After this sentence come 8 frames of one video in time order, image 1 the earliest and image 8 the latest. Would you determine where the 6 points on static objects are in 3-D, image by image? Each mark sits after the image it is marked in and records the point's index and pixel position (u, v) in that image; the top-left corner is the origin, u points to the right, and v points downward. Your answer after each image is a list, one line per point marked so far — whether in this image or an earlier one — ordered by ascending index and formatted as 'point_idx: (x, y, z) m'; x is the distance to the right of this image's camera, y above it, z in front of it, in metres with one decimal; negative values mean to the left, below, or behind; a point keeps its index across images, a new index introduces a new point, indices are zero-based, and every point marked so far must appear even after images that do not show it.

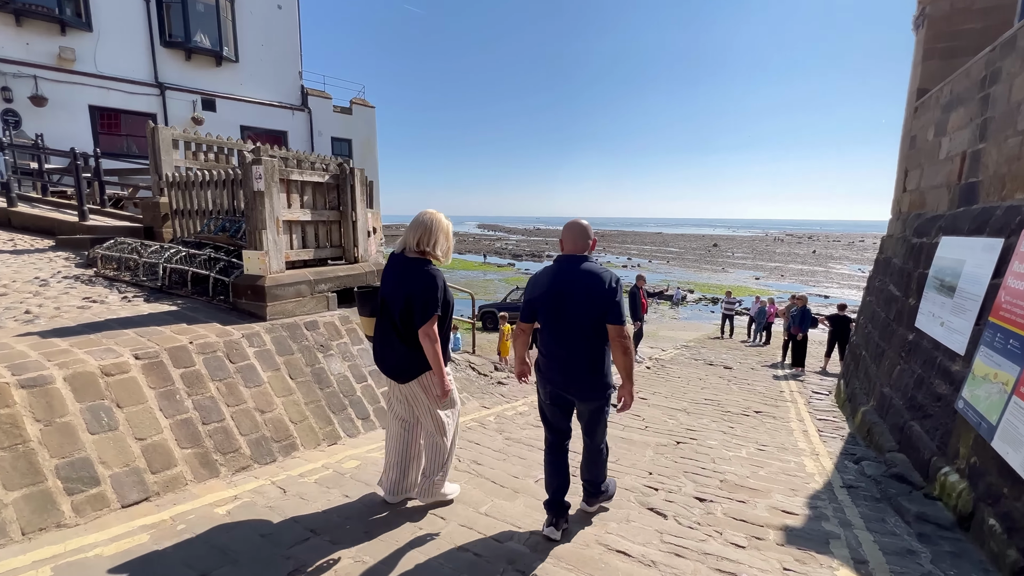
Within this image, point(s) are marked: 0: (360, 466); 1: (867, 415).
0: (-1.2, -1.4, +3.5) m
1: (+4.2, -1.5, +5.3) m
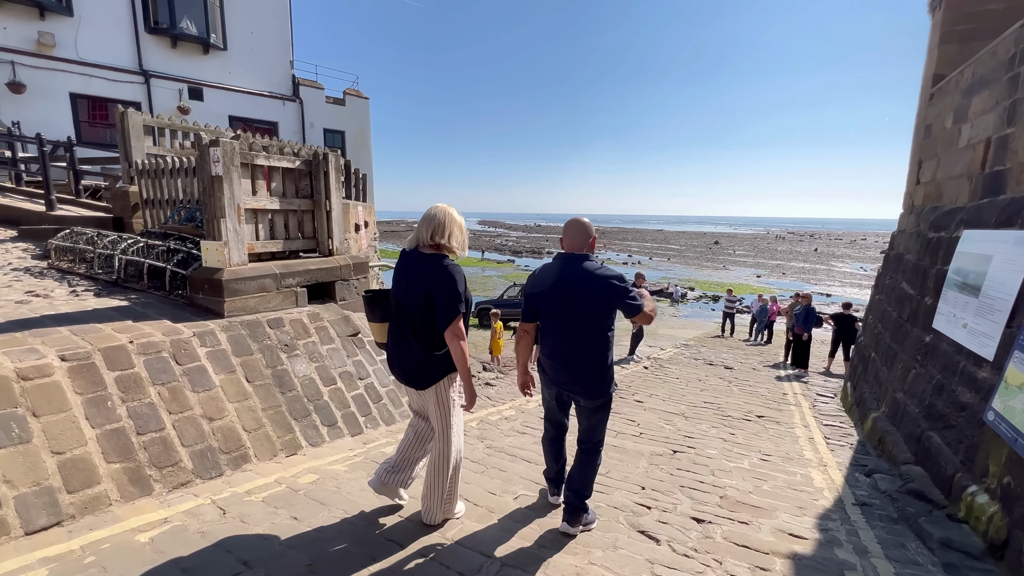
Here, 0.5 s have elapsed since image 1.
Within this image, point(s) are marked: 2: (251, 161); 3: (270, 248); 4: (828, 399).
0: (-1.3, -1.3, +3.1) m
1: (+4.1, -1.5, +5.0) m
2: (-2.5, +1.2, +4.3) m
3: (-2.4, +0.4, +4.5) m
4: (+5.3, -1.9, +7.5) m
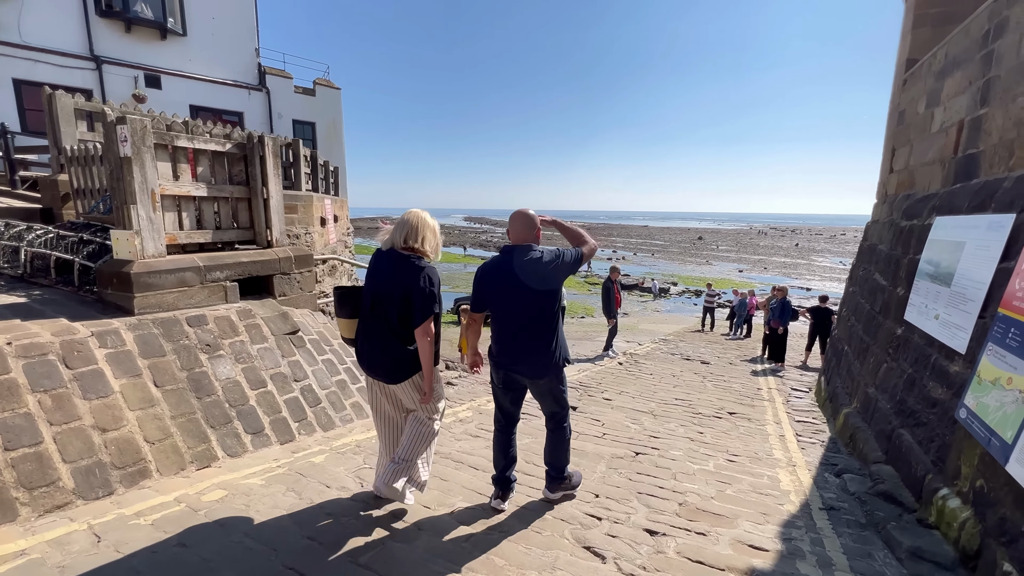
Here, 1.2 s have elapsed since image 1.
0: (-1.7, -1.3, +2.7) m
1: (+3.6, -1.4, +4.8) m
2: (-3.0, +1.3, +3.9) m
3: (-2.9, +0.4, +4.1) m
4: (+4.7, -1.7, +7.4) m
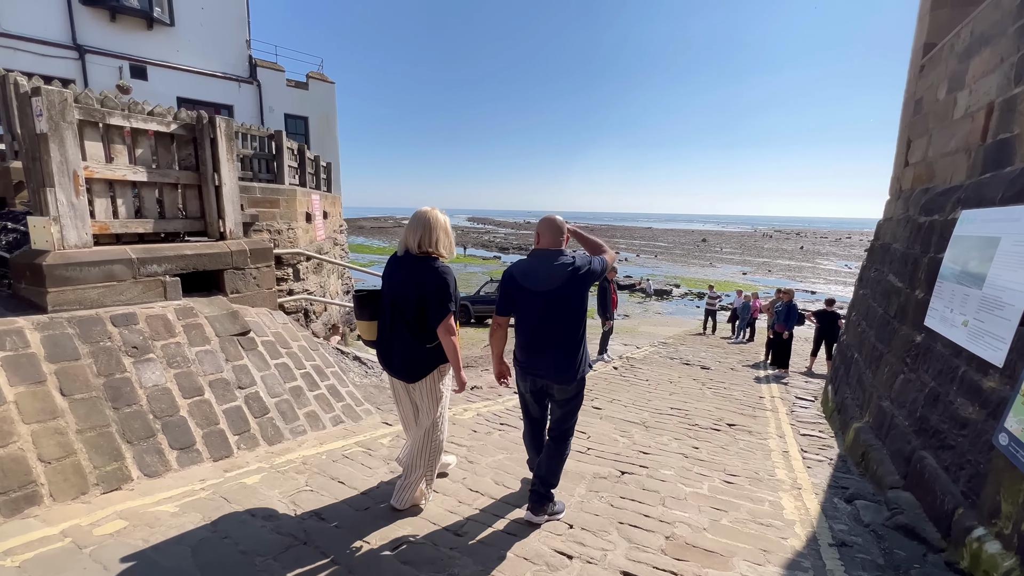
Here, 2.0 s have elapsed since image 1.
0: (-2.0, -1.2, +2.3) m
1: (+3.4, -1.4, +4.3) m
2: (-3.2, +1.3, +3.5) m
3: (-3.1, +0.5, +3.7) m
4: (+4.5, -1.8, +6.9) m
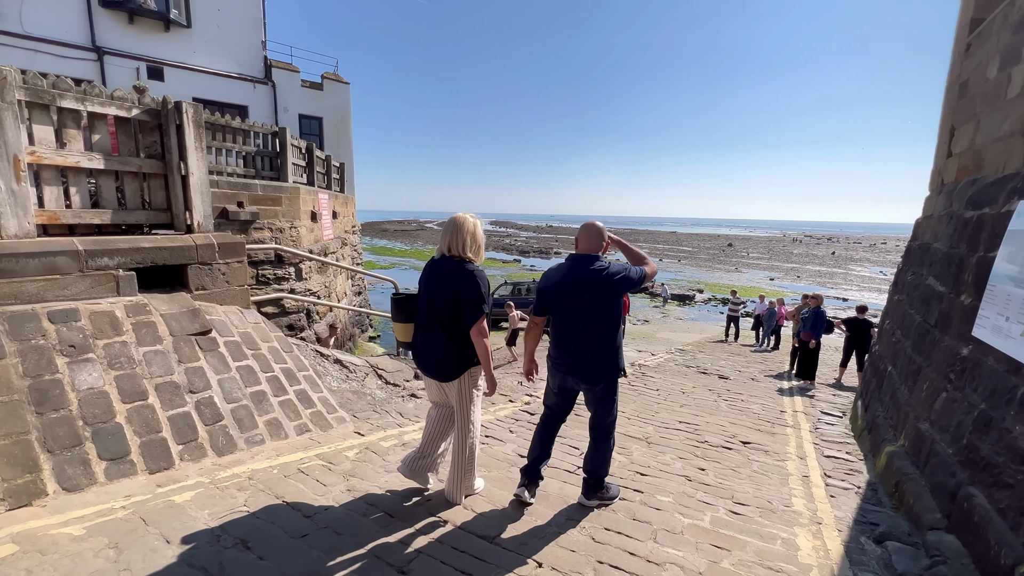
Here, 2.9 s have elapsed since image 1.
0: (-2.2, -1.2, +2.0) m
1: (+3.2, -1.4, +3.8) m
2: (-3.3, +1.3, +3.3) m
3: (-3.3, +0.5, +3.5) m
4: (+4.5, -1.8, +6.3) m
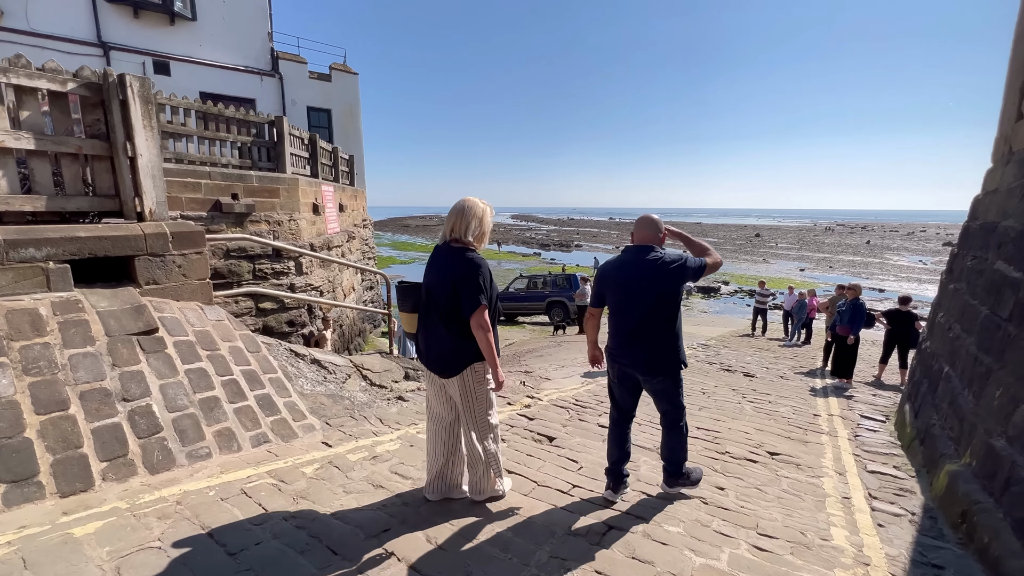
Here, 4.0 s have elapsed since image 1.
0: (-2.4, -1.2, +1.6) m
1: (+3.1, -1.3, +3.1) m
2: (-3.5, +1.4, +2.9) m
3: (-3.4, +0.6, +3.1) m
4: (+4.5, -1.7, +5.5) m
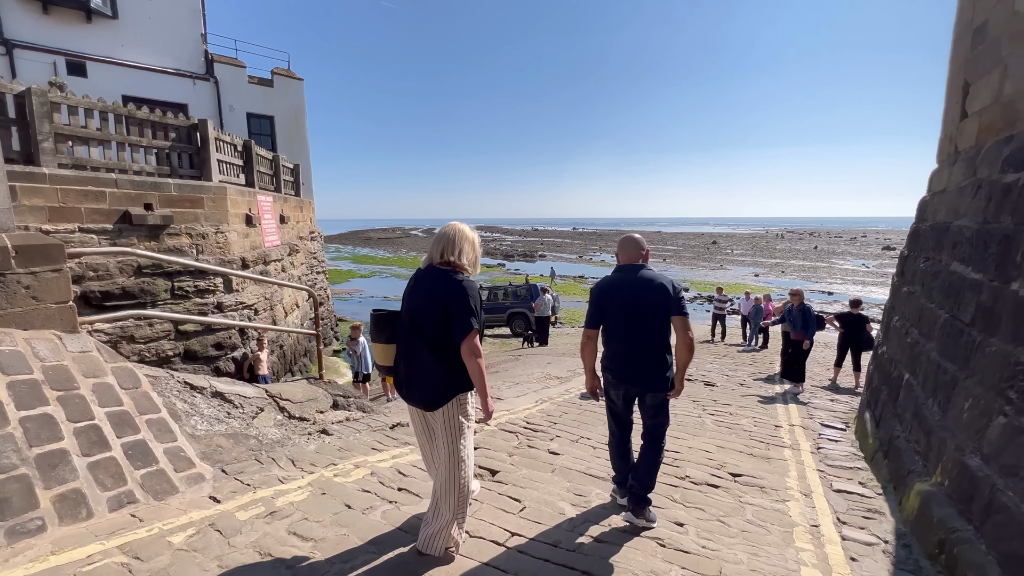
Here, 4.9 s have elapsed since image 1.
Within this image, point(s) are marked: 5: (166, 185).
0: (-2.8, -1.3, +0.9) m
1: (+2.6, -1.4, +2.8) m
2: (-4.0, +1.2, +2.2) m
3: (-3.9, +0.4, +2.4) m
4: (+3.9, -1.7, +5.4) m
5: (-5.6, +1.7, +7.3) m
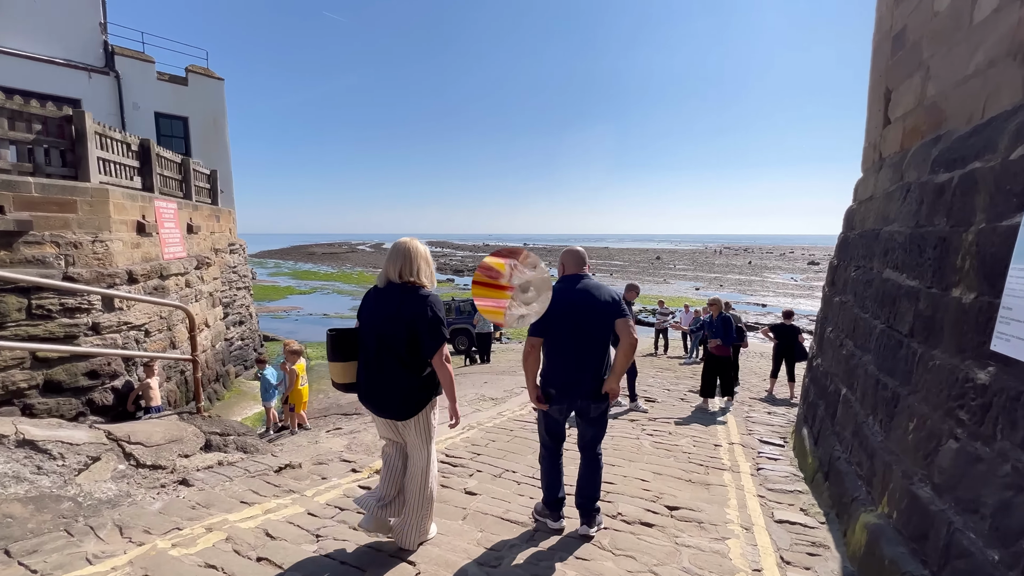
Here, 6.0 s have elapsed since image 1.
0: (-3.1, -1.3, 0.0) m
1: (+2.0, -1.4, +2.5) m
2: (-4.5, +1.1, +1.2) m
3: (-4.4, +0.3, +1.4) m
4: (+3.0, -1.9, +5.1) m
5: (-6.6, +1.4, +6.1) m
